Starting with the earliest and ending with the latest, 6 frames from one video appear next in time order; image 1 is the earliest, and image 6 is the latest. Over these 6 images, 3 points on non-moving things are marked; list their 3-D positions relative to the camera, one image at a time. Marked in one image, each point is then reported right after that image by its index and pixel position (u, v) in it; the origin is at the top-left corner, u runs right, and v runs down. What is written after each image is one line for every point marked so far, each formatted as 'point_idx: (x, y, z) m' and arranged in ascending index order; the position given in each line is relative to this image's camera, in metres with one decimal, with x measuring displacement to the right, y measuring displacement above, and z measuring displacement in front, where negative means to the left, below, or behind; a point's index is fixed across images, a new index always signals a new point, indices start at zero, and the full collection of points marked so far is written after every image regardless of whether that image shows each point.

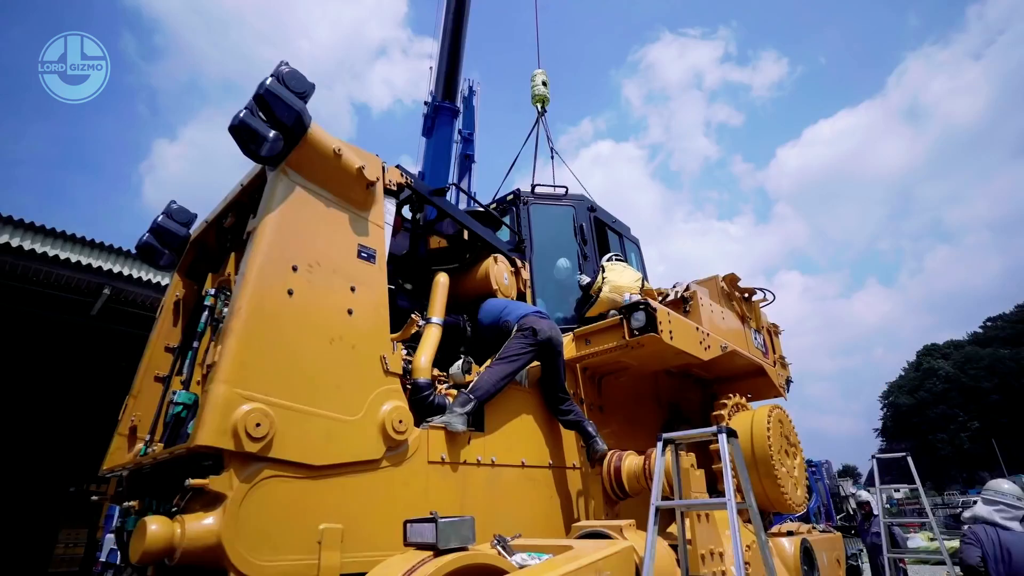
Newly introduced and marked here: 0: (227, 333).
0: (-1.2, -0.2, +2.4) m
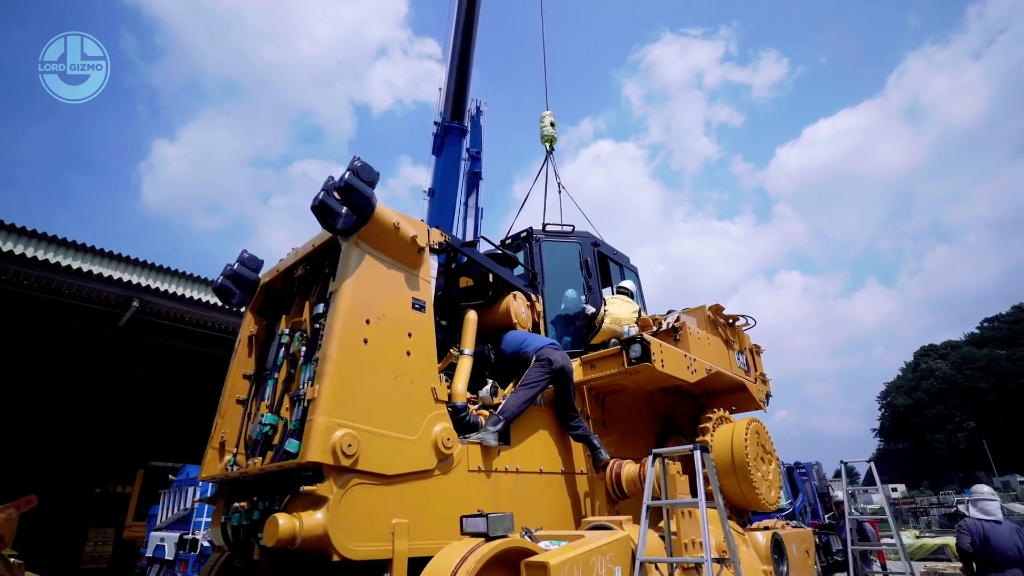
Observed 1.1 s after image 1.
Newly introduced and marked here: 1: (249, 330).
0: (-1.1, -0.5, +3.2) m
1: (-2.2, -0.4, +4.8) m
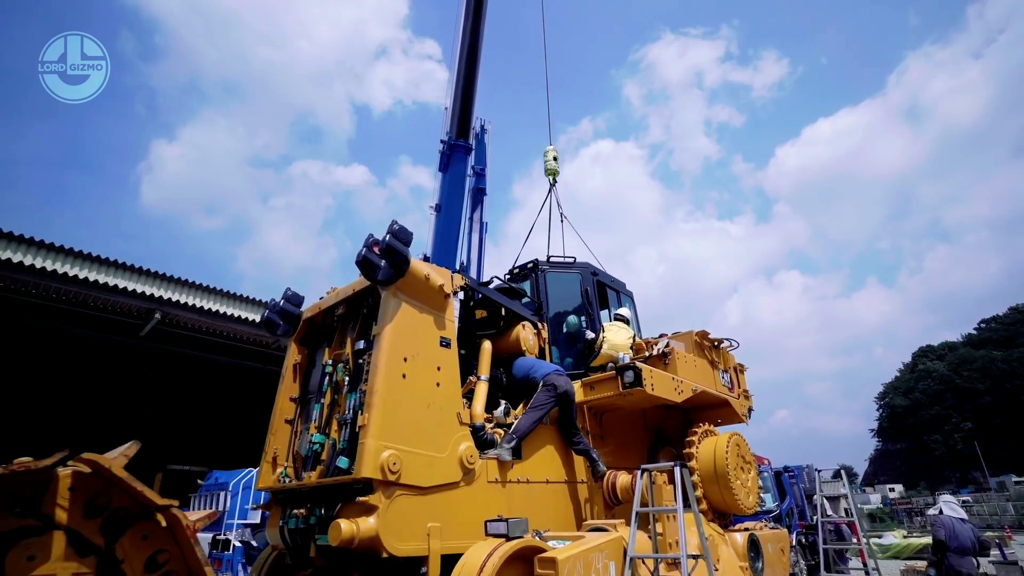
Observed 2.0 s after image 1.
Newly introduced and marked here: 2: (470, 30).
0: (-1.0, -0.8, +4.0) m
1: (-2.1, -0.7, +5.5) m
2: (-1.2, +7.3, +16.4) m
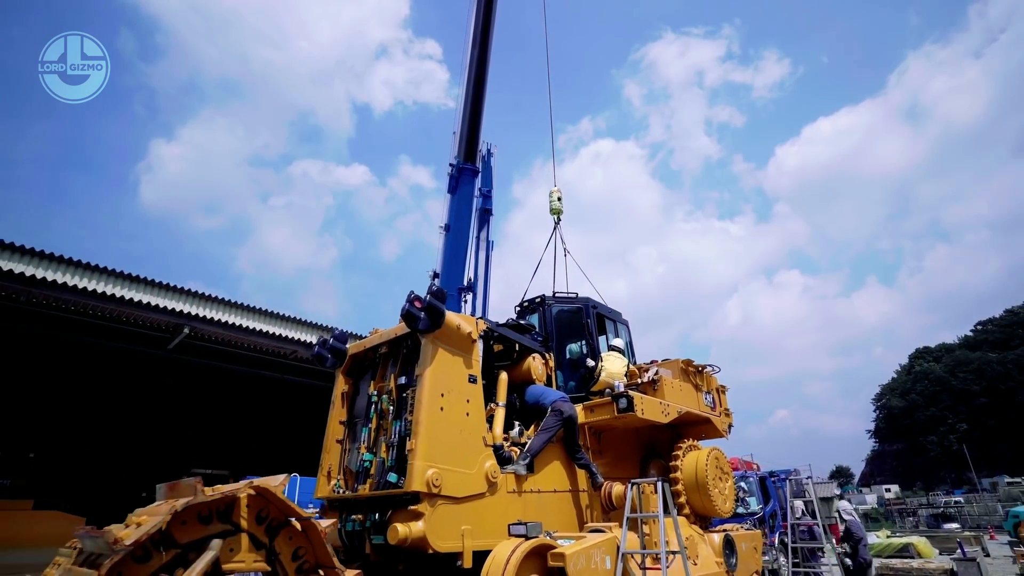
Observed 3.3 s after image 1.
0: (-0.8, -1.3, +5.0) m
1: (-1.9, -1.1, +6.6) m
2: (-1.1, +6.9, +17.4) m
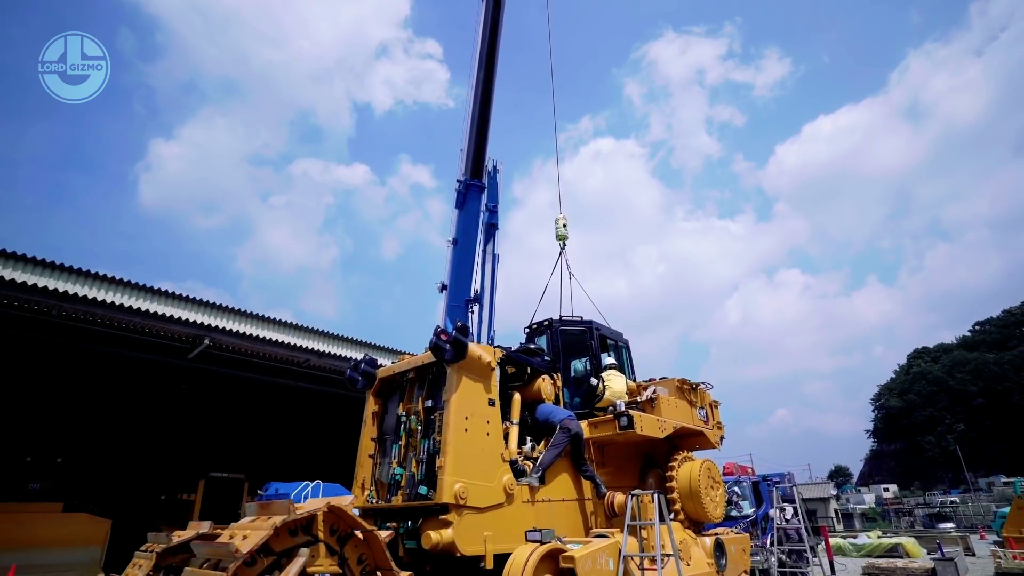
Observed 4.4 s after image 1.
0: (-0.7, -1.7, +5.8) m
1: (-1.8, -1.5, +7.4) m
2: (-0.9, +6.5, +18.2) m
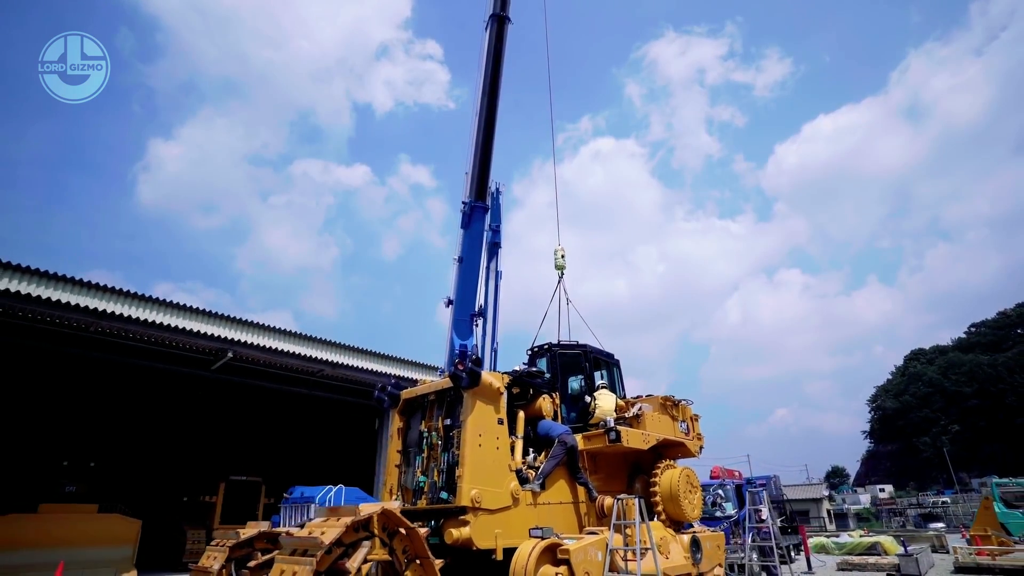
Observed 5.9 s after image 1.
0: (-0.6, -2.1, +7.0) m
1: (-1.7, -2.0, +8.6) m
2: (-0.8, +6.0, +19.4) m
